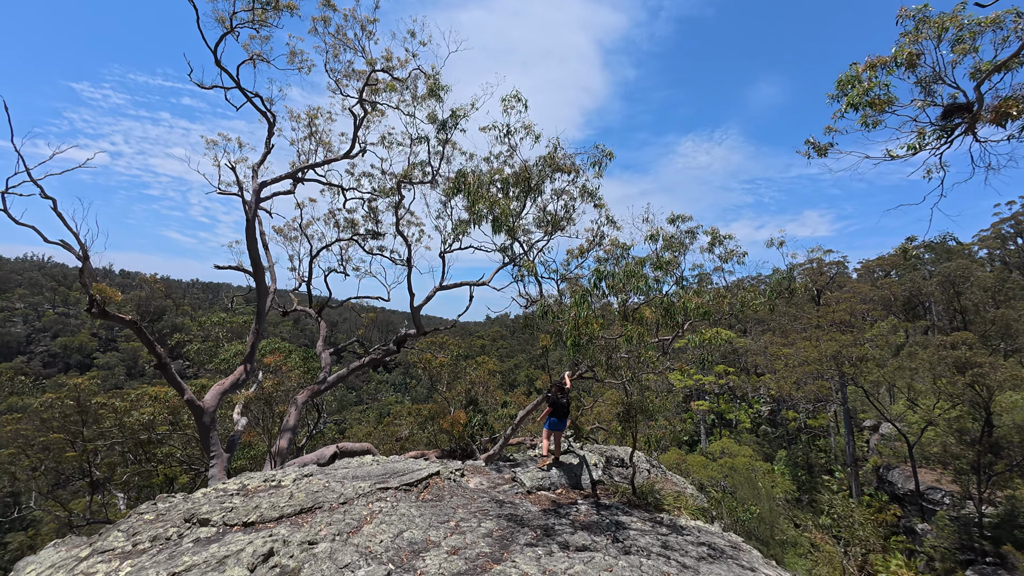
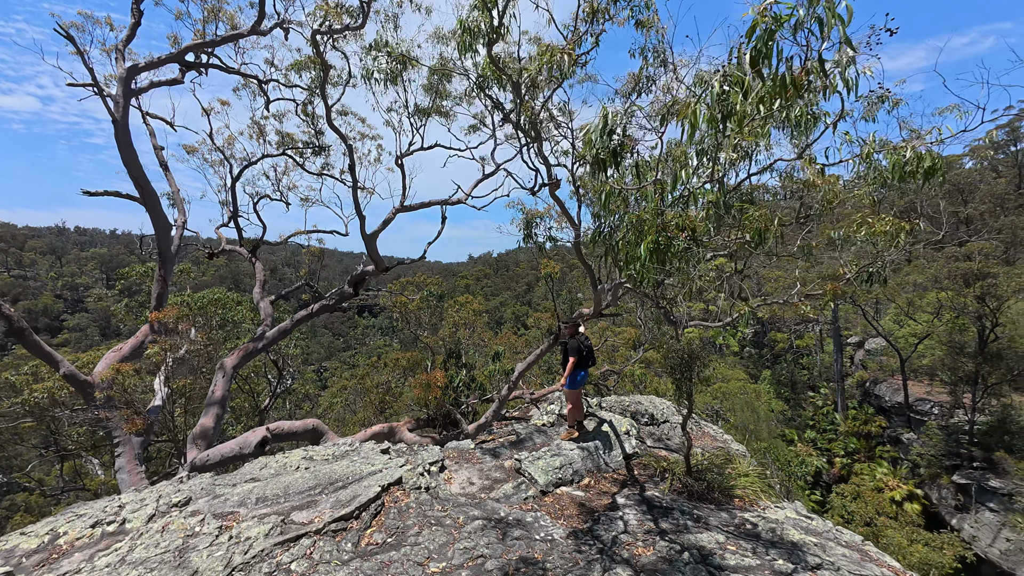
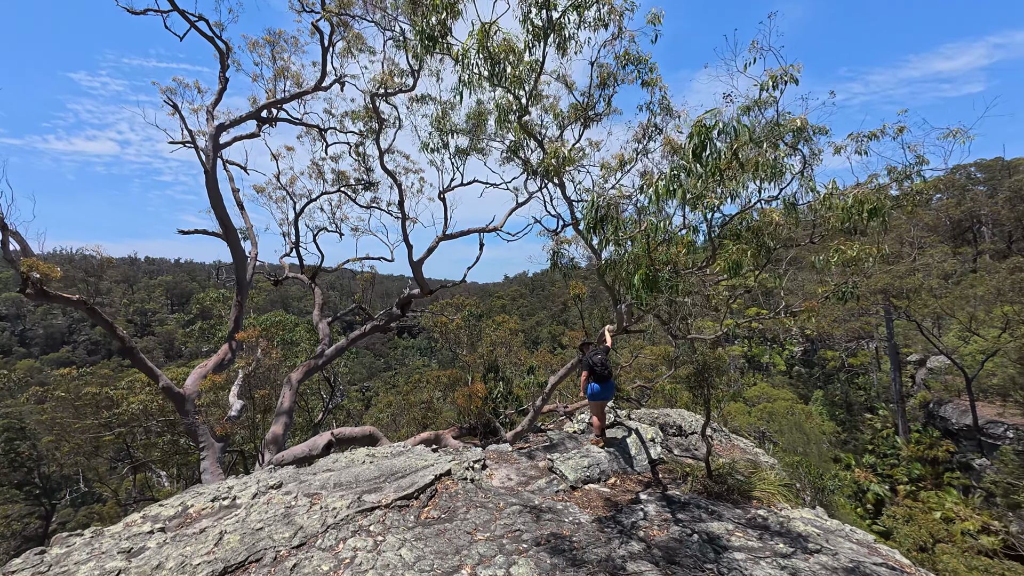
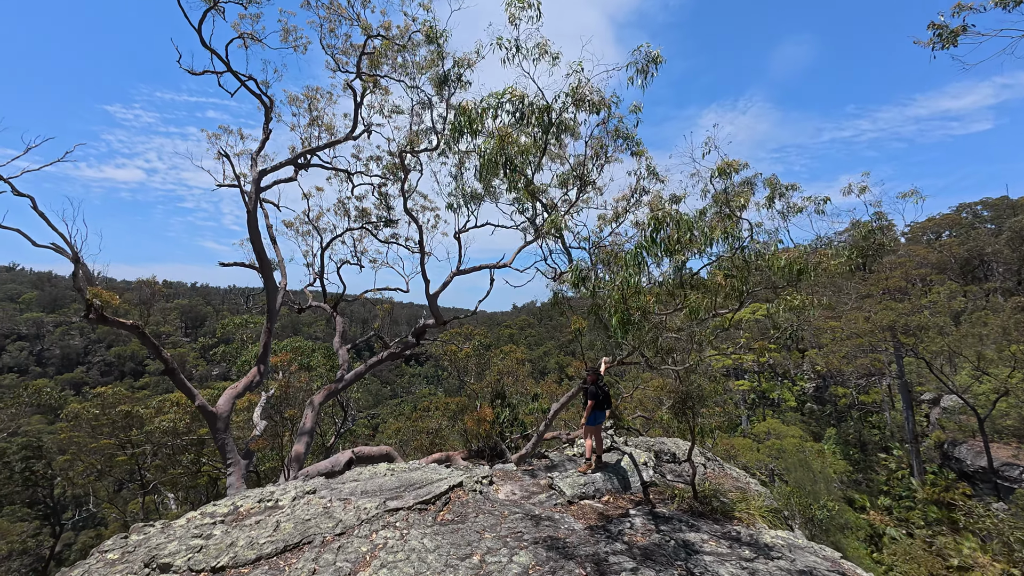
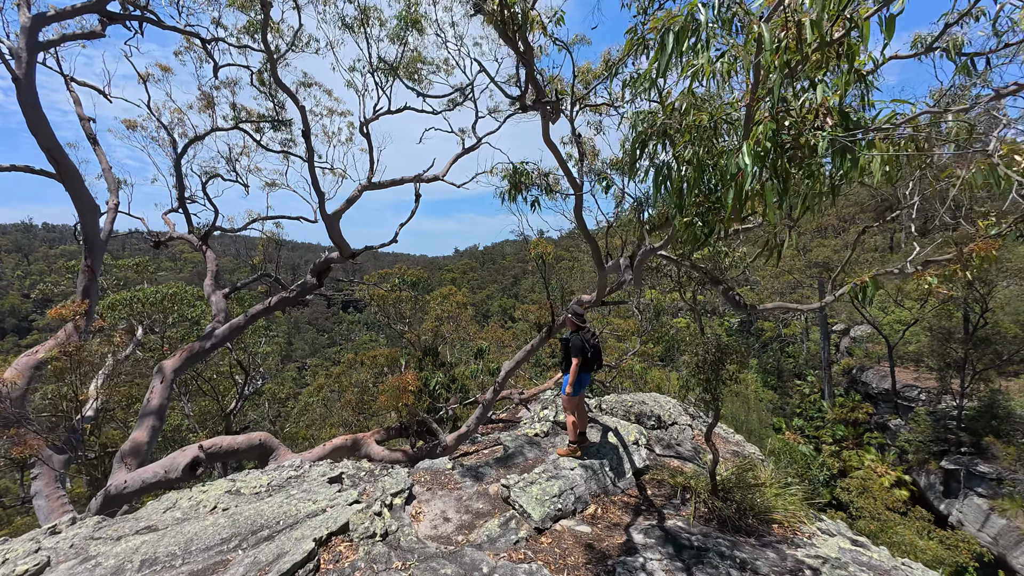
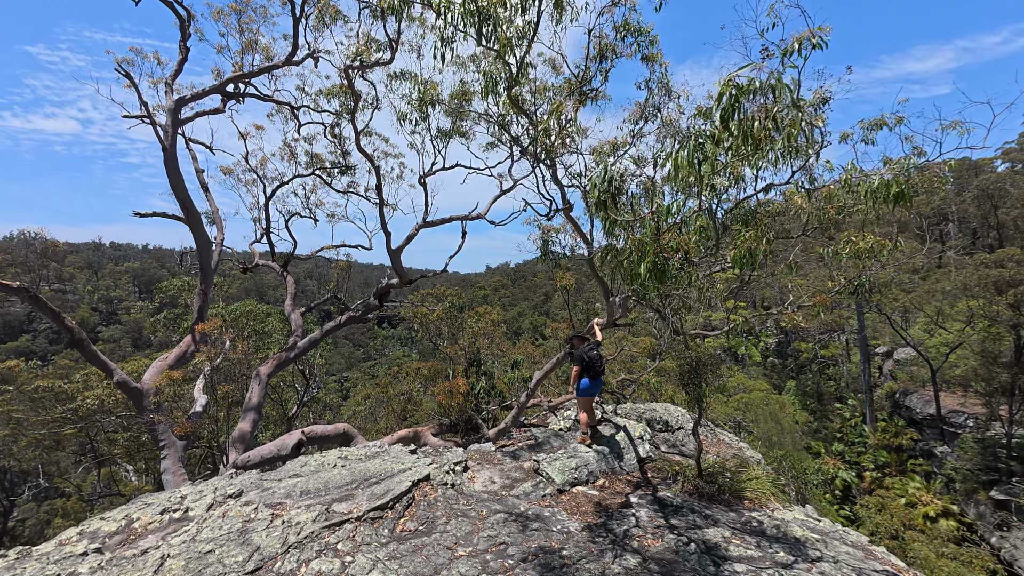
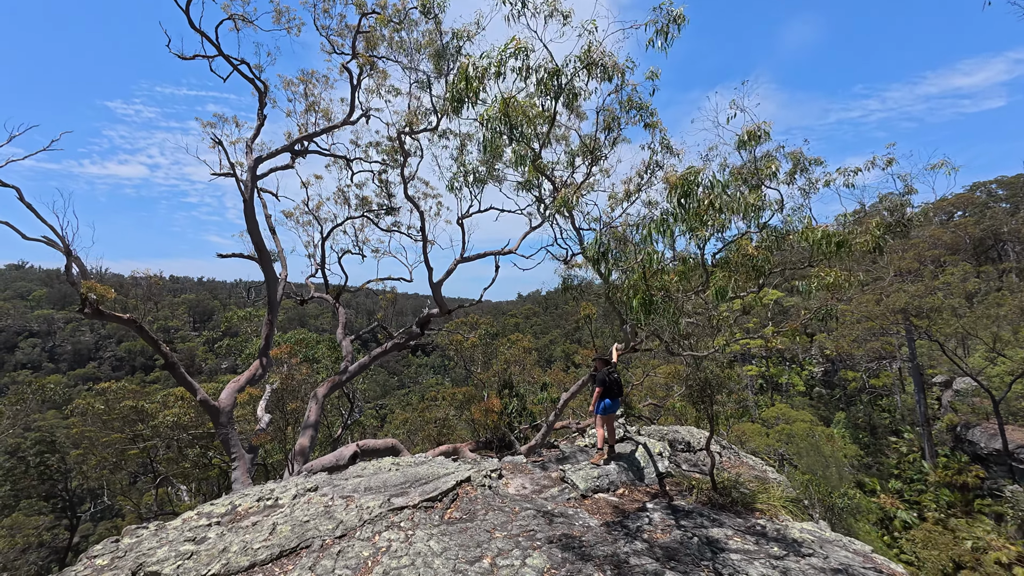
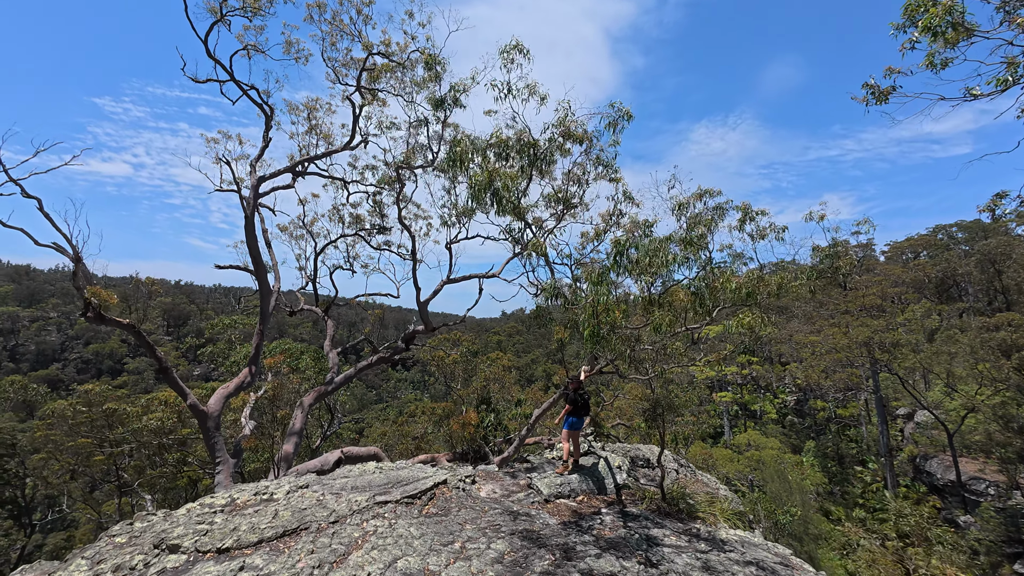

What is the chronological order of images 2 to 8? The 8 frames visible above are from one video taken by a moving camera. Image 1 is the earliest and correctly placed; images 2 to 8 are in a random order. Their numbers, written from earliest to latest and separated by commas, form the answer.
8, 4, 7, 3, 6, 2, 5
